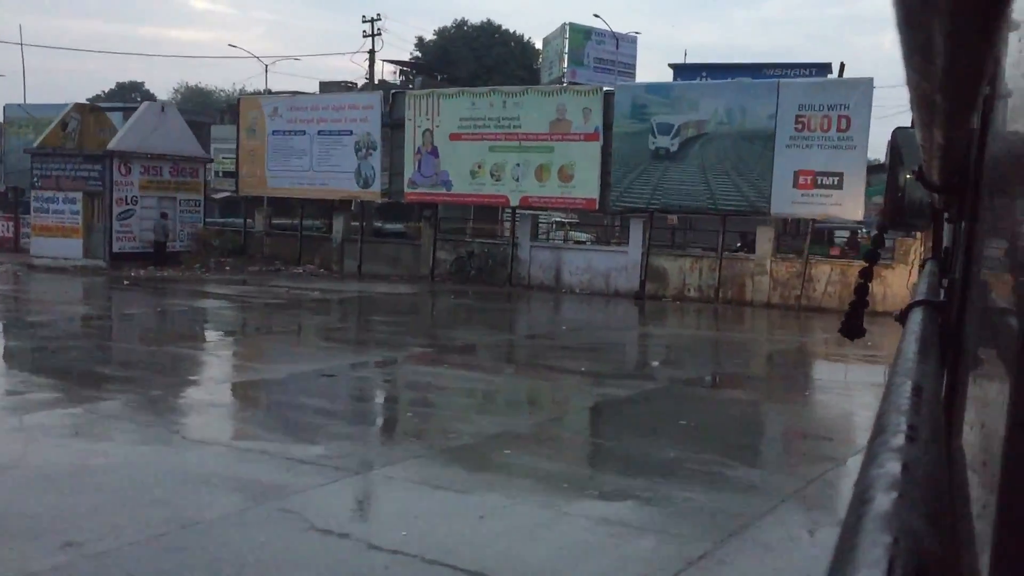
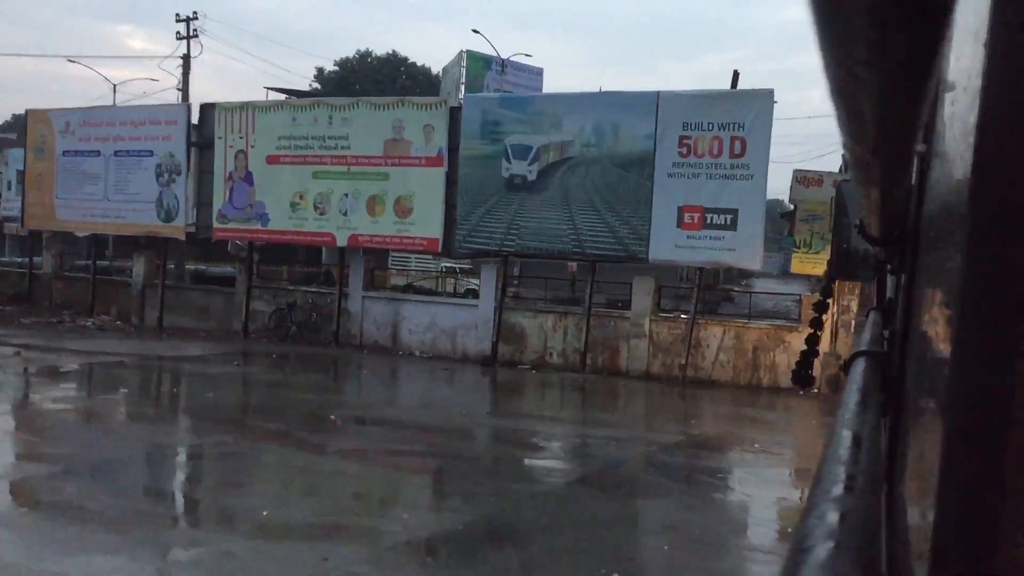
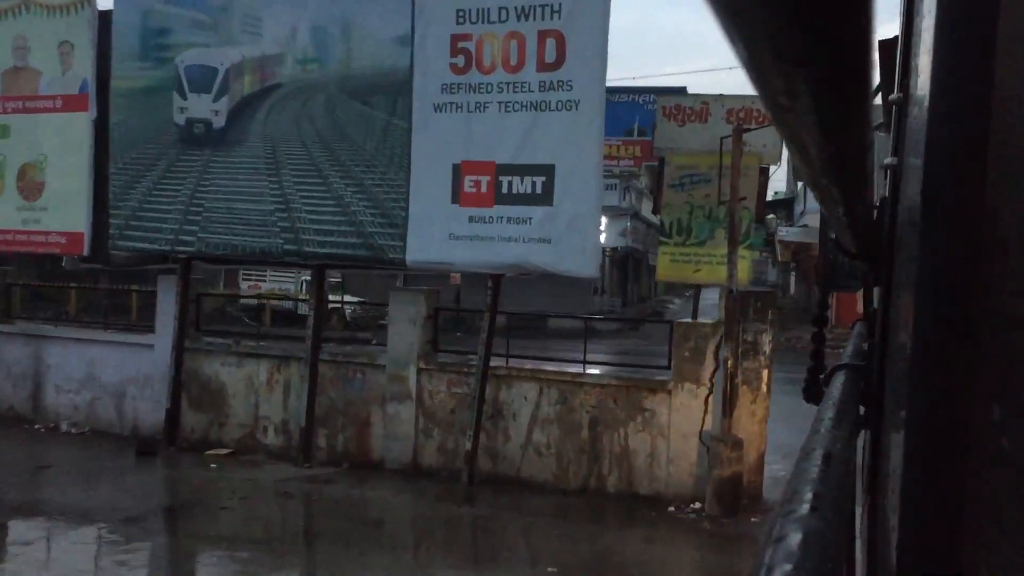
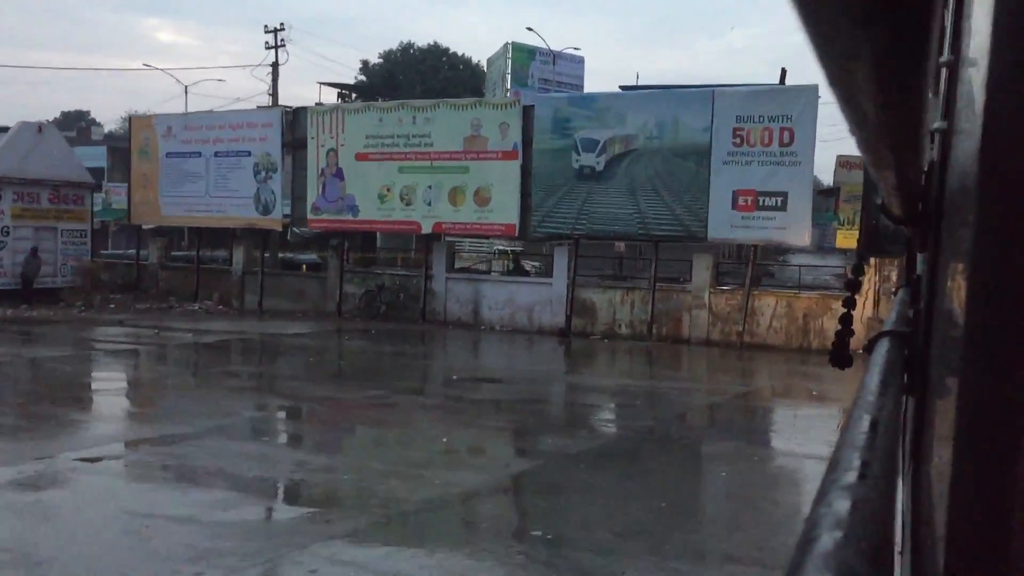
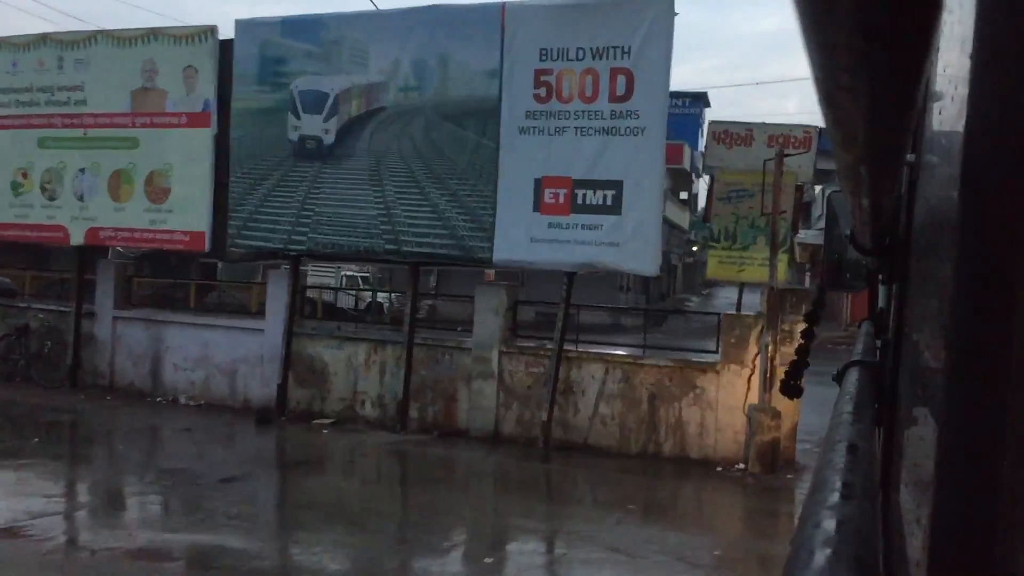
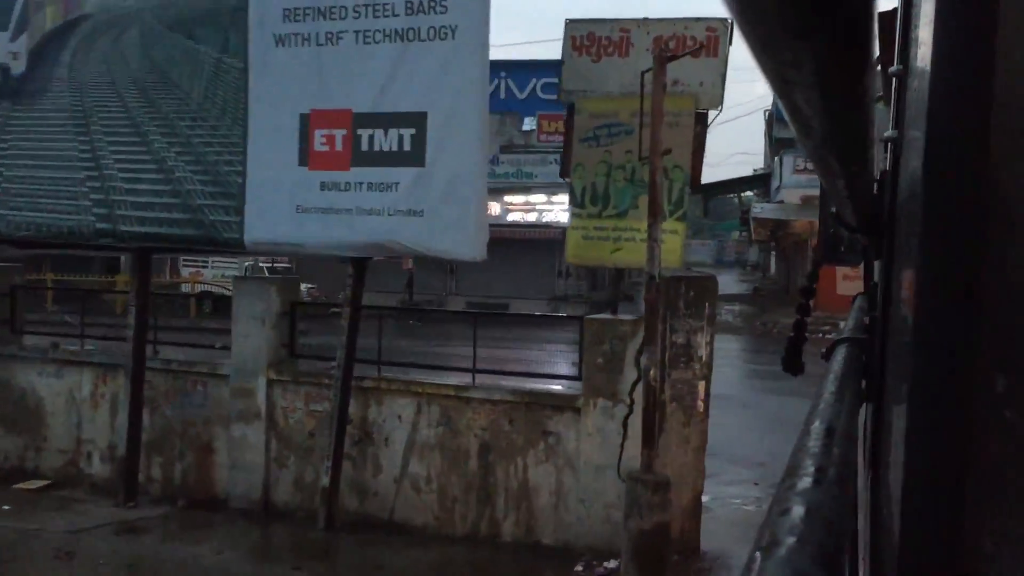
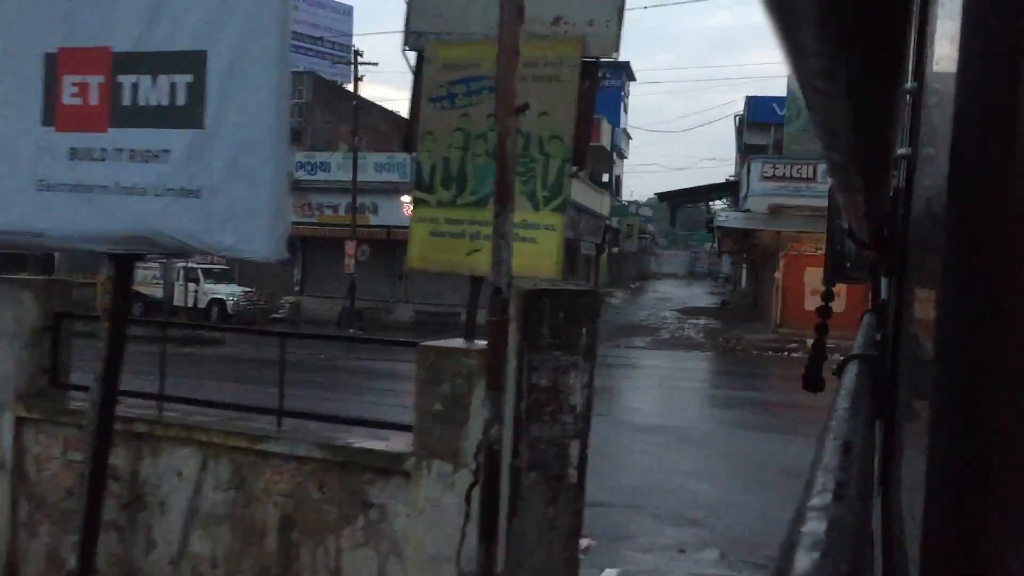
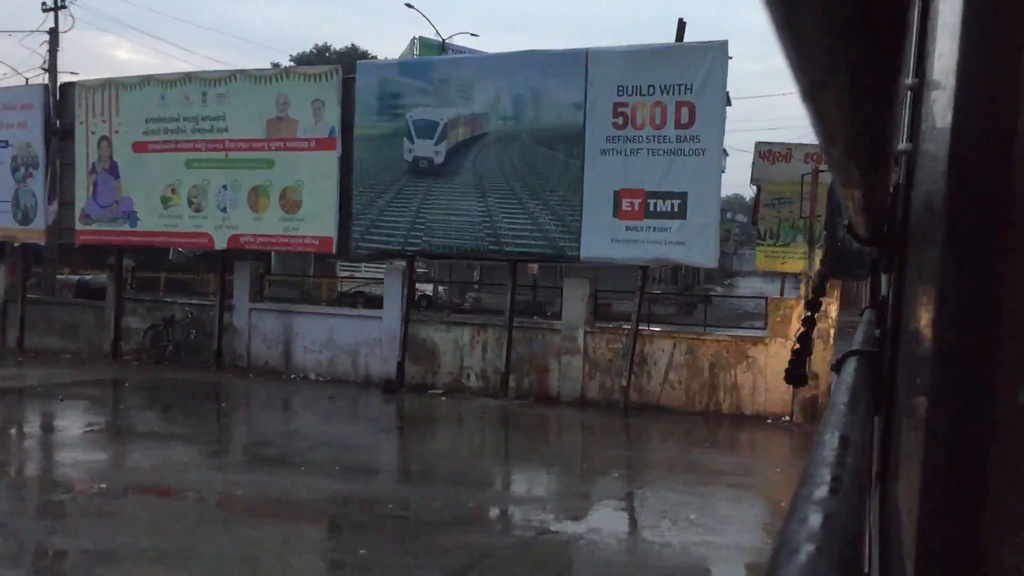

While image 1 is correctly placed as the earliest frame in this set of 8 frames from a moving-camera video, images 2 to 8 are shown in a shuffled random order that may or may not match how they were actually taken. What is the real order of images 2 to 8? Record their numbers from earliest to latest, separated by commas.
4, 2, 8, 5, 3, 6, 7
